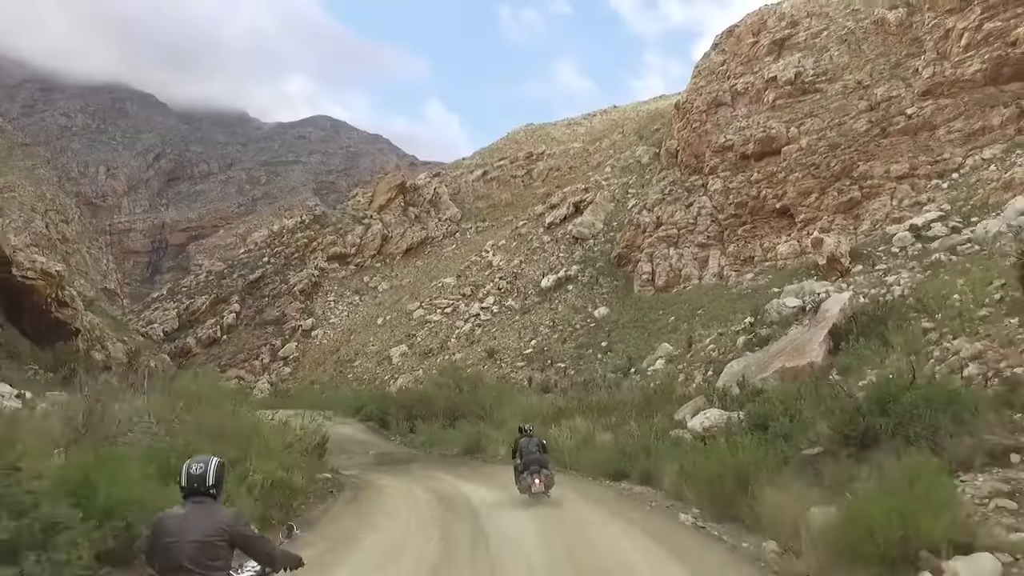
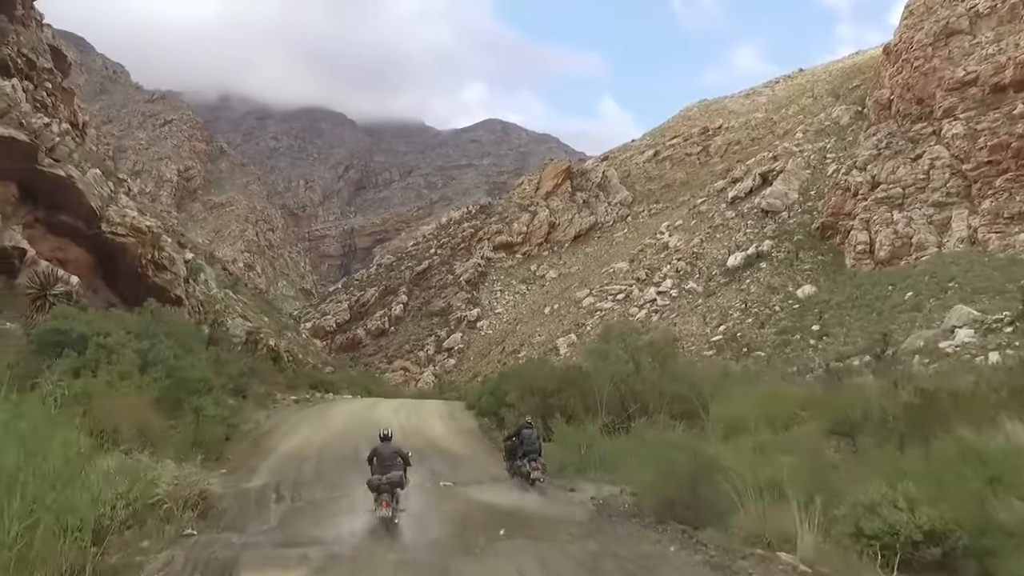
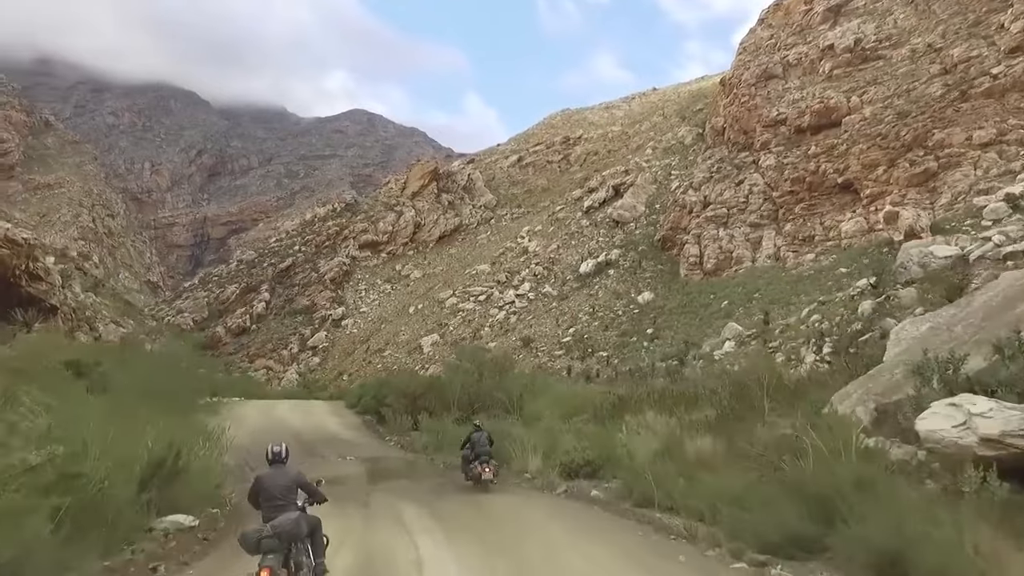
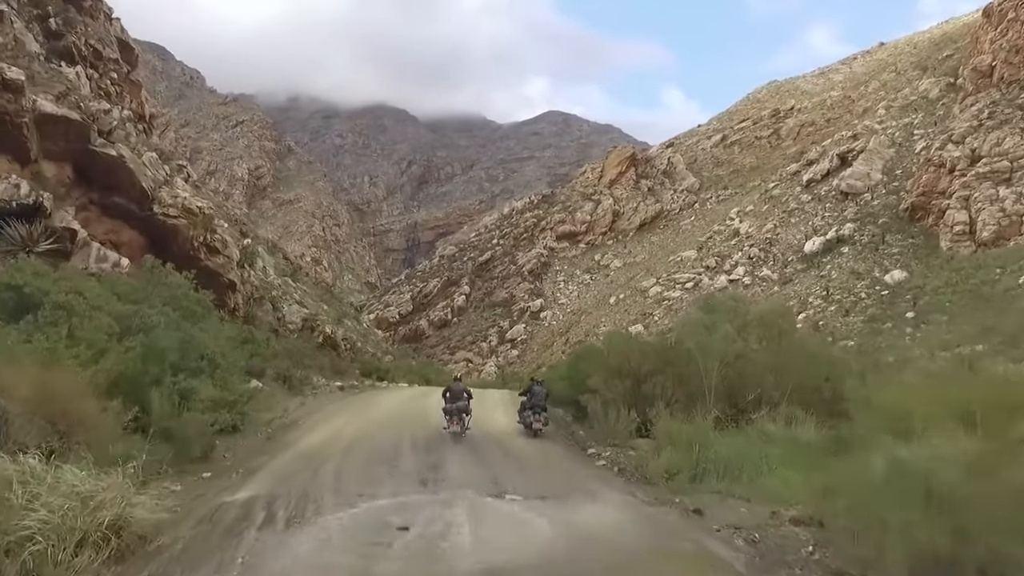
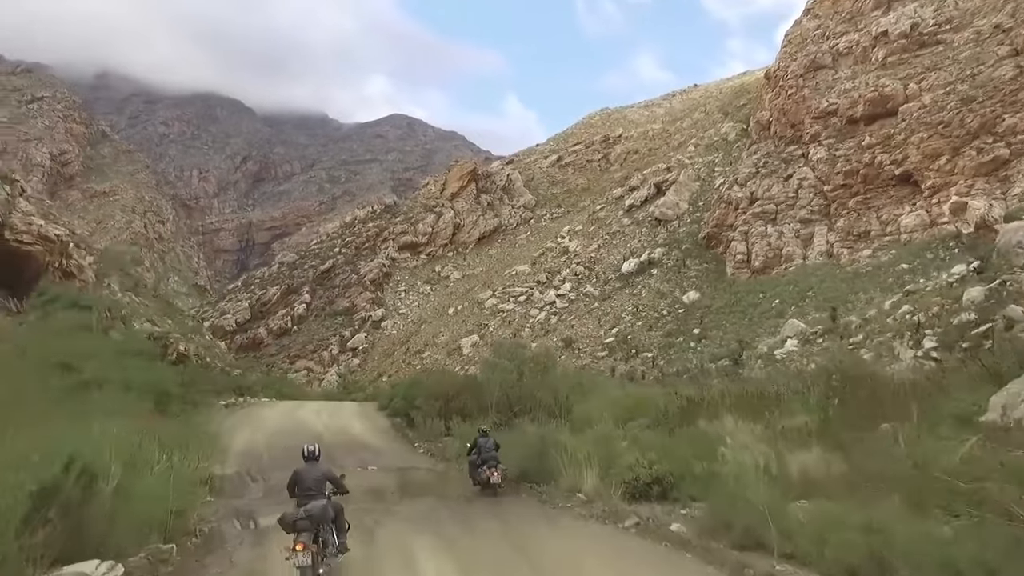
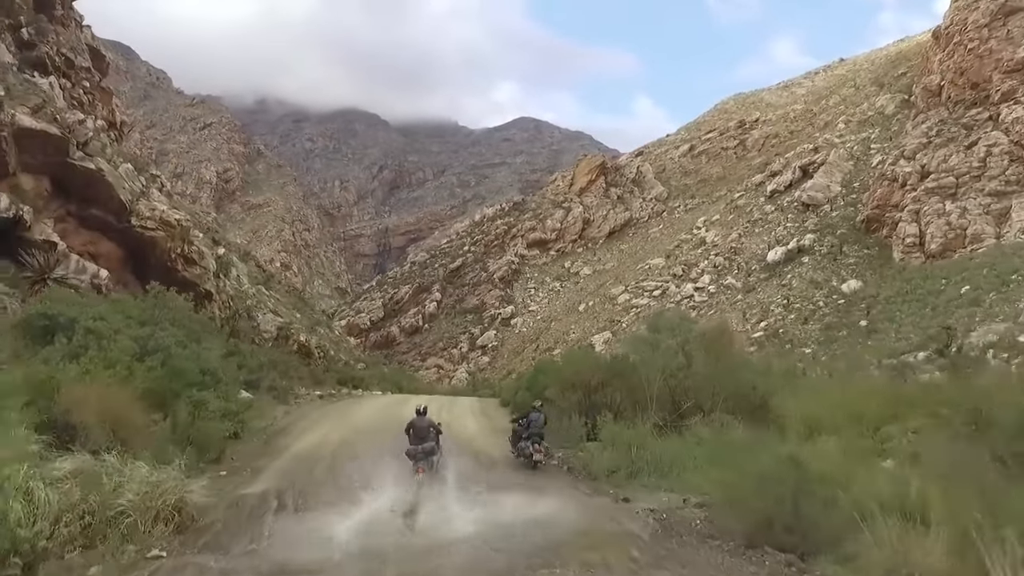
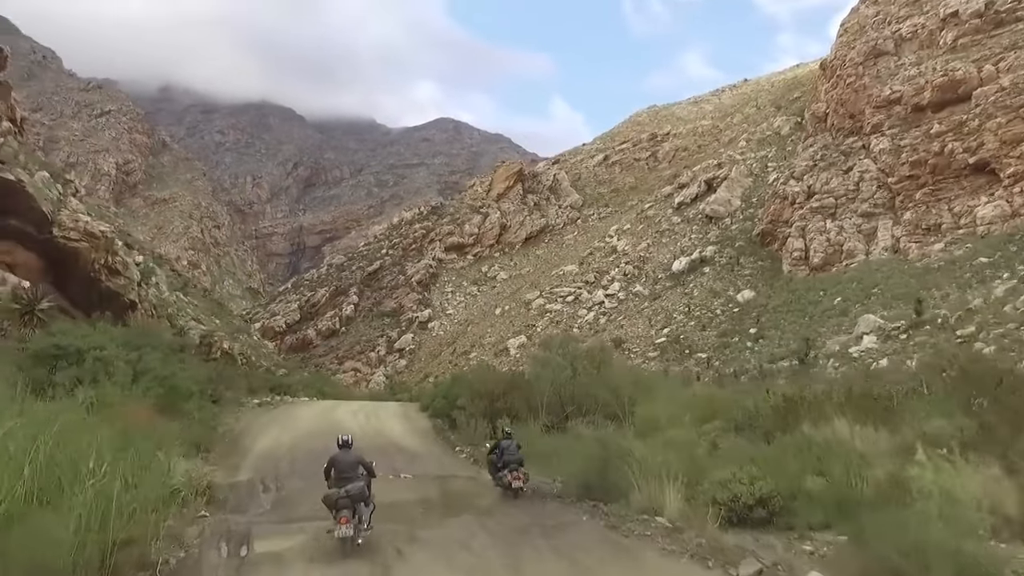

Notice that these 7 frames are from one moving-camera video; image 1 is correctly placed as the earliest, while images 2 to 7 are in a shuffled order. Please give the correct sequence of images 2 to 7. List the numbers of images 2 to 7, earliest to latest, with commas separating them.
3, 5, 7, 2, 6, 4
